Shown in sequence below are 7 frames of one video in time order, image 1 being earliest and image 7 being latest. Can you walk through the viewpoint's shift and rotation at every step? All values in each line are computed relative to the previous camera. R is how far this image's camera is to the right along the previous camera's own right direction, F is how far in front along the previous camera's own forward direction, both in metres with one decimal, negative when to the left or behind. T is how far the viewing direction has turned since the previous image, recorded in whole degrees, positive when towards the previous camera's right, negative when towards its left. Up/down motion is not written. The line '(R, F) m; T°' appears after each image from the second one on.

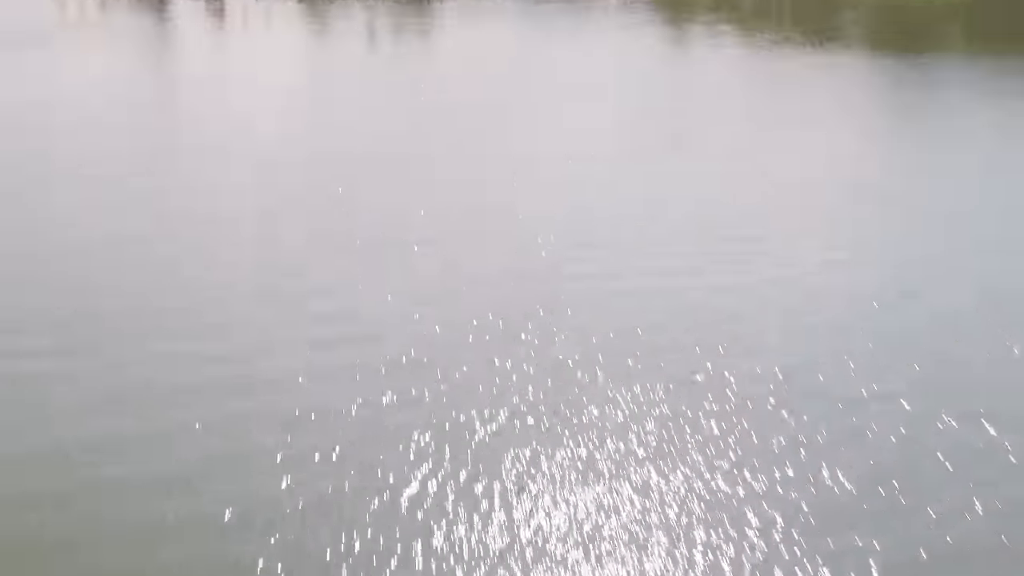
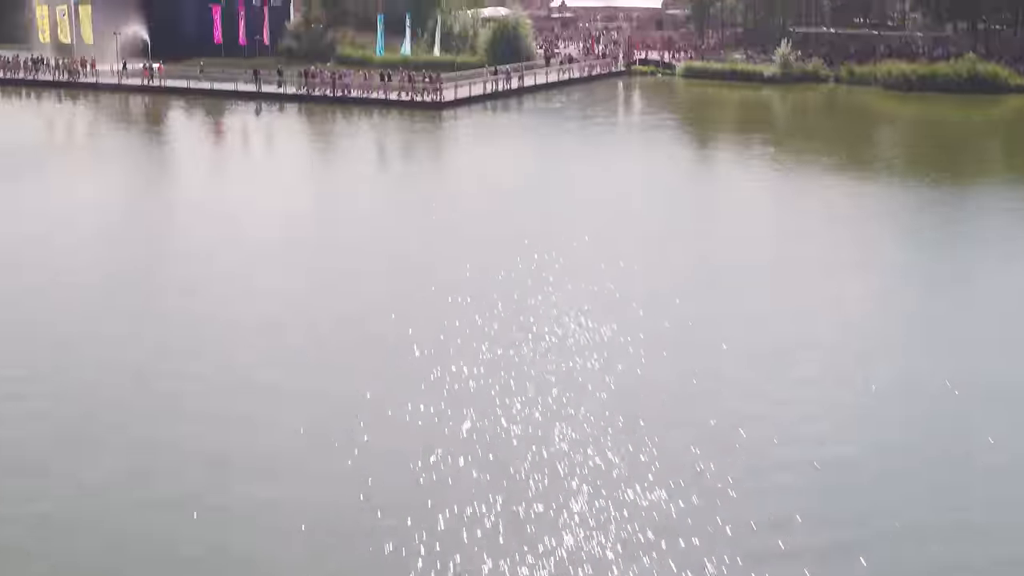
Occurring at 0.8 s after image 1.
(-0.3, +3.4) m; 0°
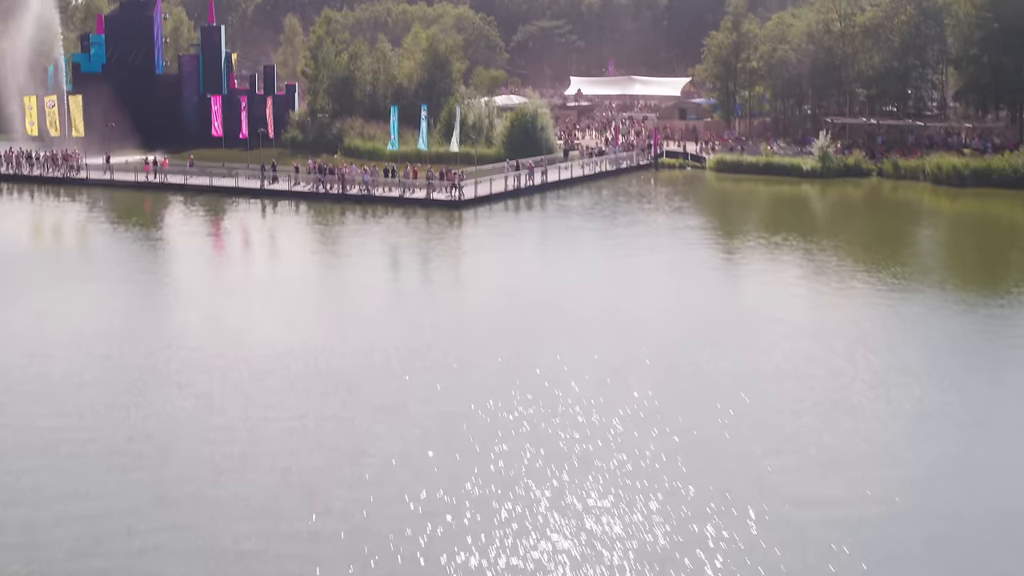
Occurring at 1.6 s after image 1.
(-0.6, +3.3) m; 0°
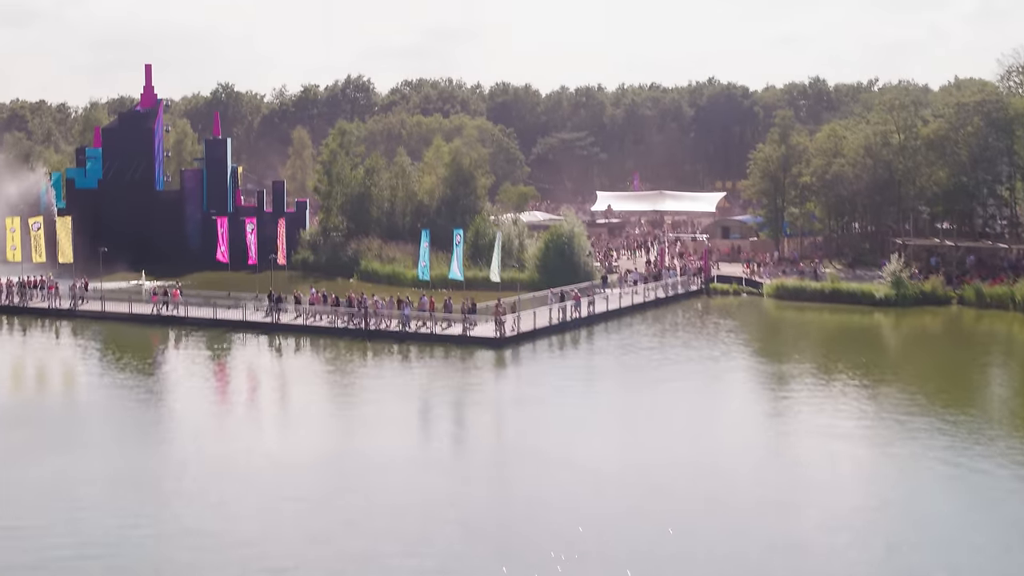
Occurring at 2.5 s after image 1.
(-1.0, +4.5) m; 0°
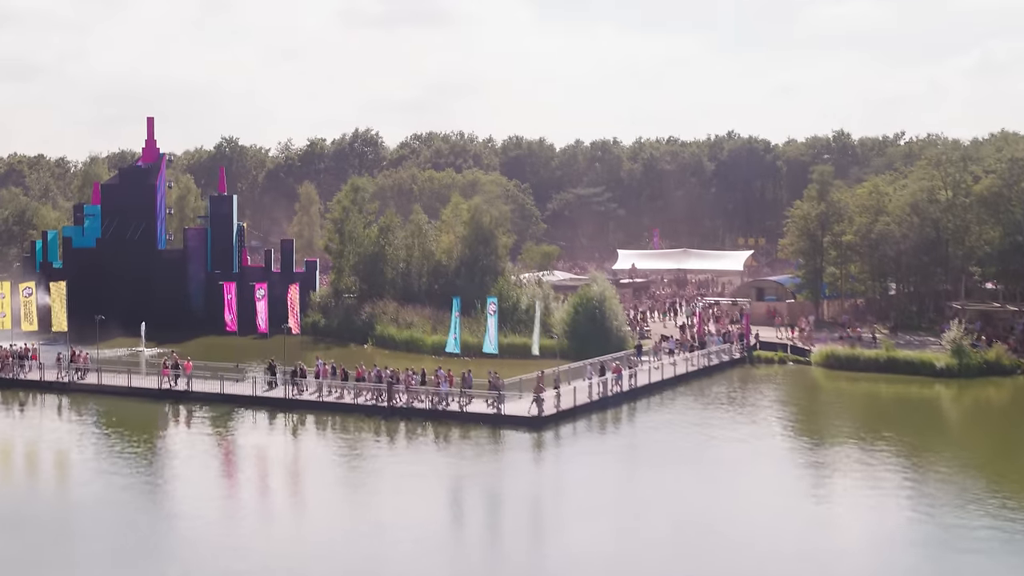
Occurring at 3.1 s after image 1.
(-0.7, +2.9) m; 0°
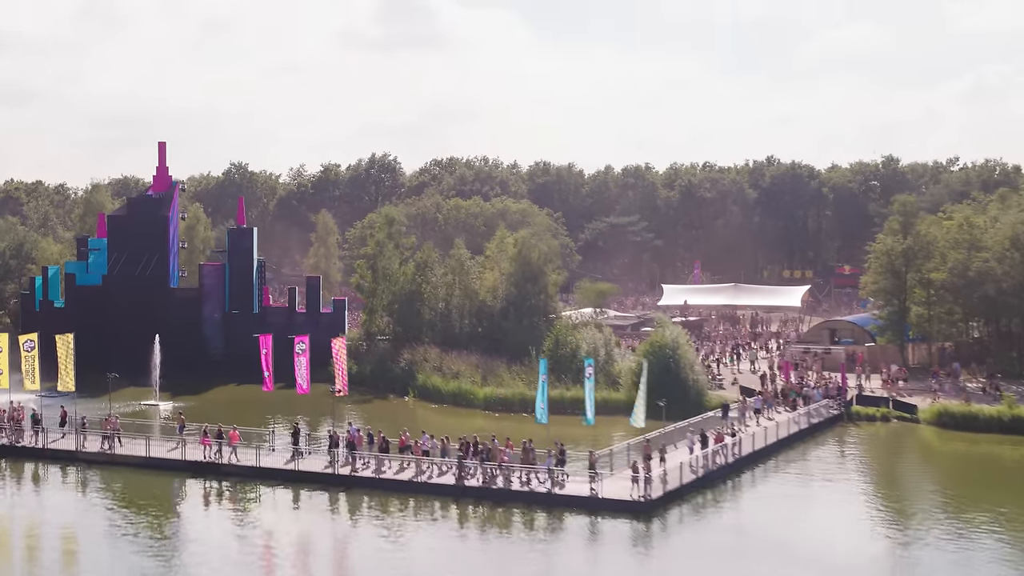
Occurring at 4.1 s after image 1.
(-1.6, +4.6) m; 0°
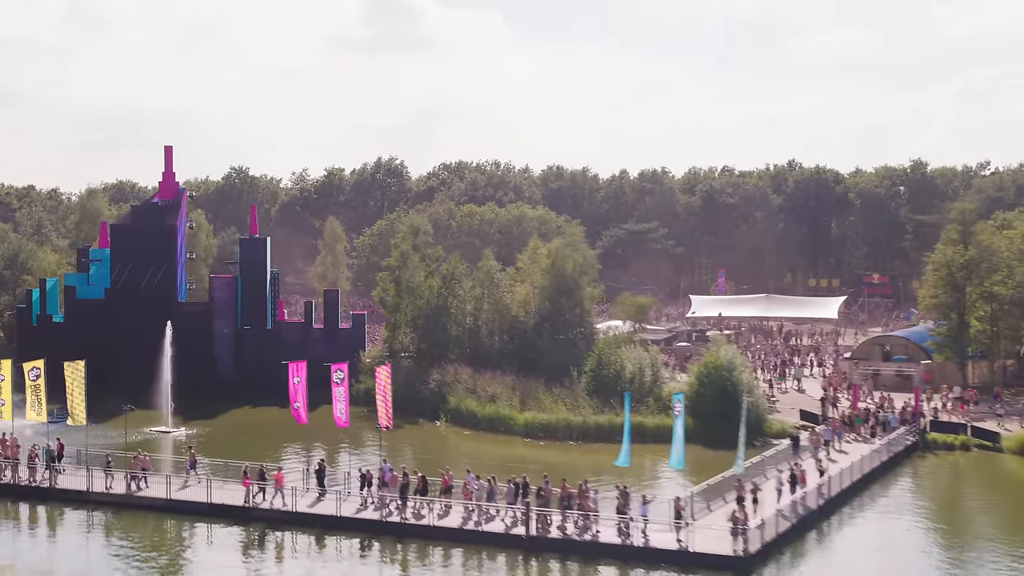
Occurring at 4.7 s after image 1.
(-1.2, +2.8) m; +1°
